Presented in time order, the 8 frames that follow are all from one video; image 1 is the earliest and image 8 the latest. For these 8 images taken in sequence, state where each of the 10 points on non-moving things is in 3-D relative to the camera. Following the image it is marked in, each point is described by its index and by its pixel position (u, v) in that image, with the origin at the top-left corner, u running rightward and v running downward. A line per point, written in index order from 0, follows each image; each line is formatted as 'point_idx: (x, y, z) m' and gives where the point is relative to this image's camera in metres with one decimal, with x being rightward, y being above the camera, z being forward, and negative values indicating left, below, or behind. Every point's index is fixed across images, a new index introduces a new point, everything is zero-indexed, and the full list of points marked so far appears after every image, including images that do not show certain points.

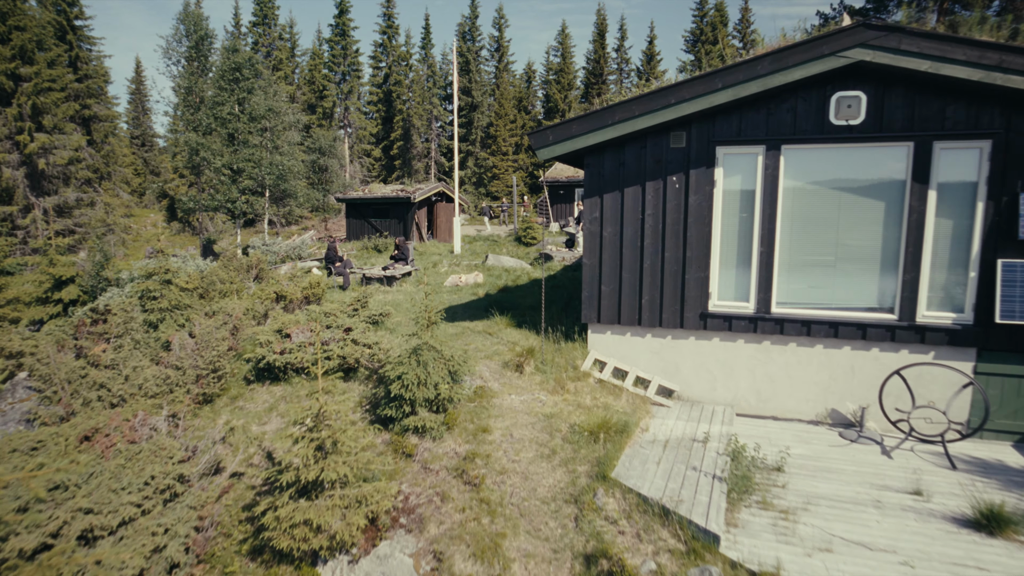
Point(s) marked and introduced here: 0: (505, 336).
0: (-0.1, -0.7, +10.6) m
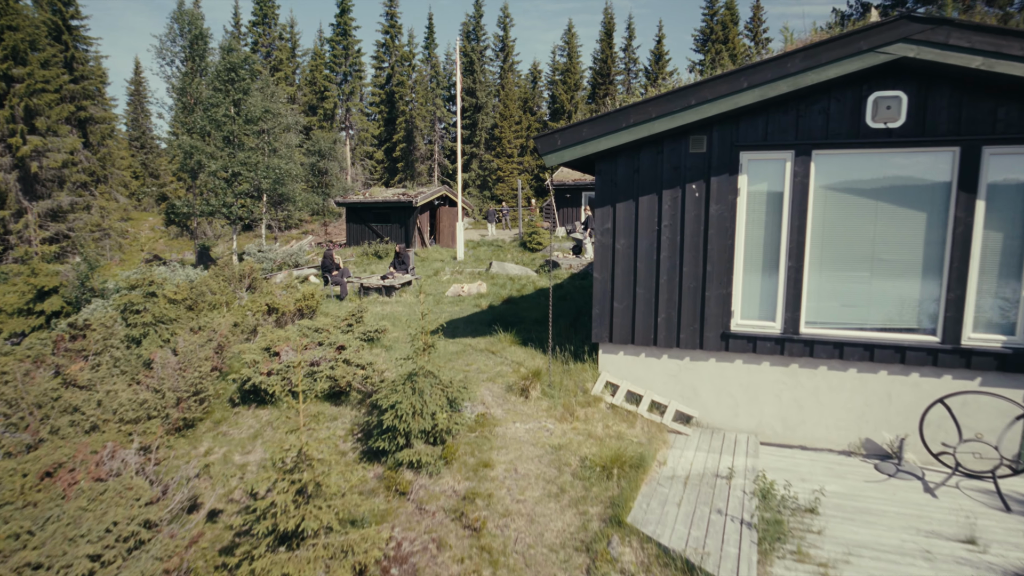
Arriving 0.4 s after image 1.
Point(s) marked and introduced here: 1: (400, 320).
0: (0.0, -0.9, +9.8) m
1: (-1.9, -0.6, +12.3) m
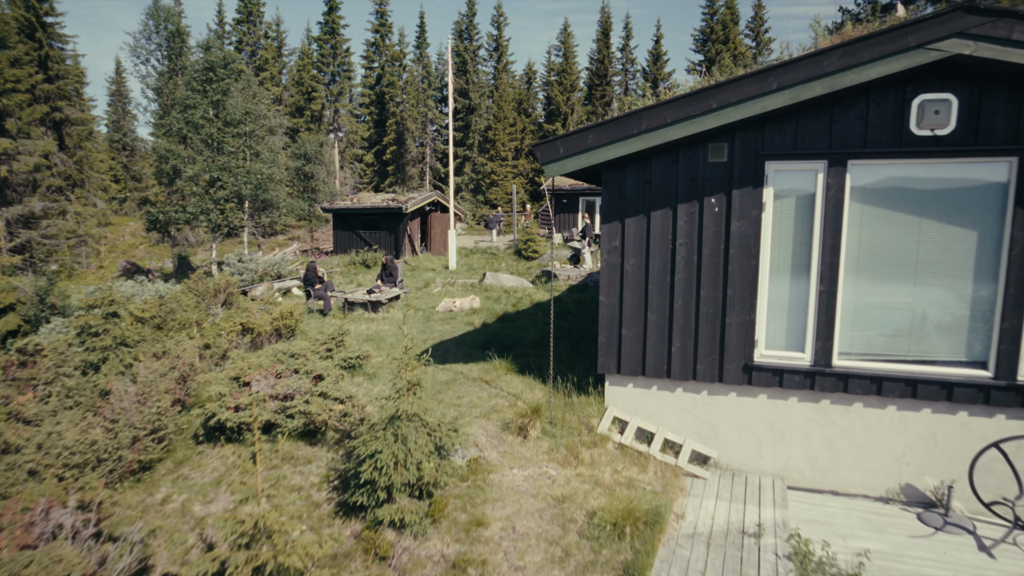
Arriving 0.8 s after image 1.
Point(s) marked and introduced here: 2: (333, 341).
0: (-0.1, -1.2, +8.8) m
1: (-2.0, -0.8, +11.3) m
2: (-2.5, -0.7, +9.9) m
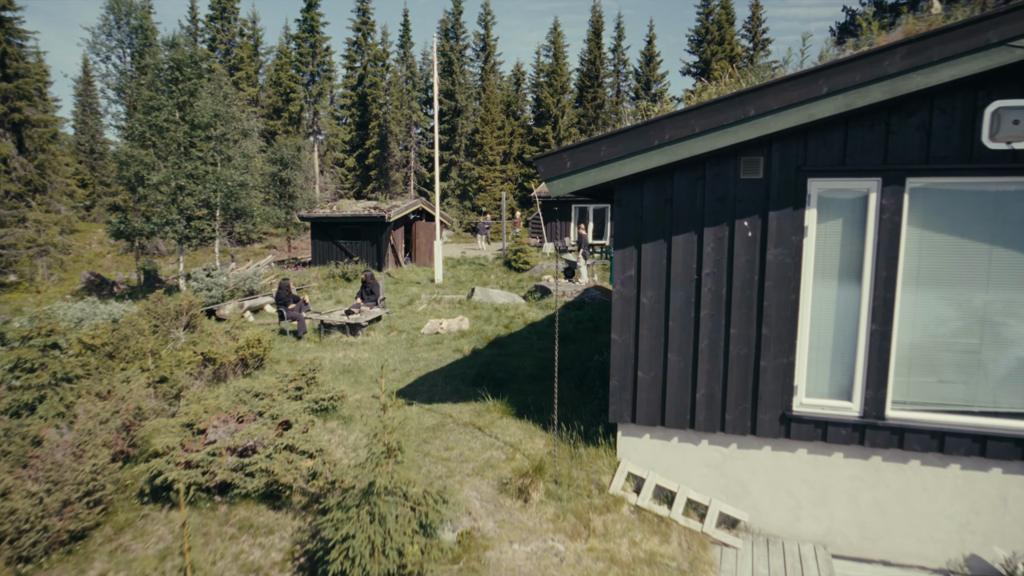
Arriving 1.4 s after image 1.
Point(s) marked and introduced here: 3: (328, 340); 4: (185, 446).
0: (-0.1, -1.6, +7.7) m
1: (-2.1, -1.2, +10.1) m
2: (-2.5, -1.1, +8.7) m
3: (-3.2, -0.9, +12.4) m
4: (-3.4, -1.6, +7.3) m
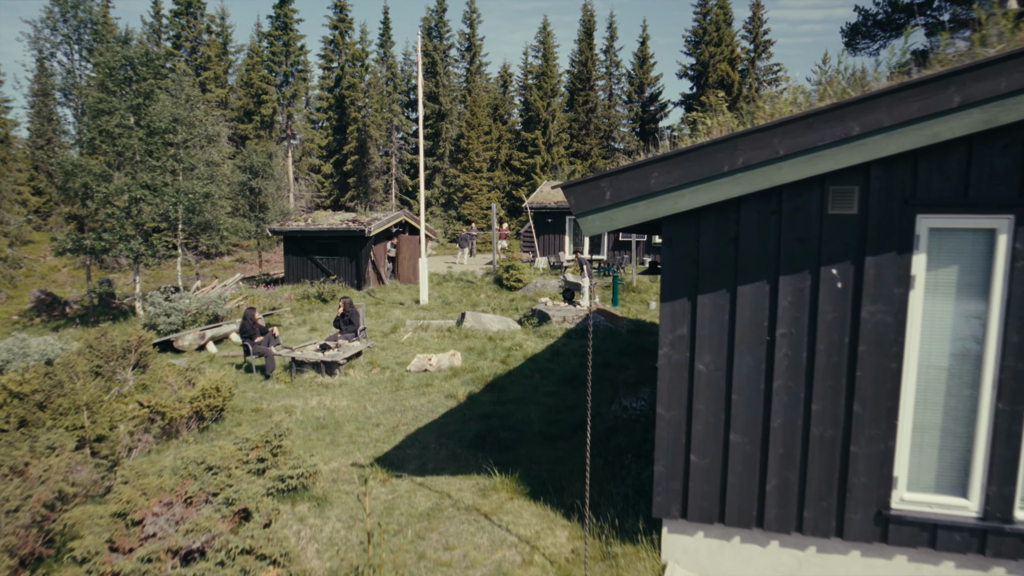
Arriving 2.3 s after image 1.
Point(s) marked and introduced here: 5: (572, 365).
0: (0.0, -2.0, +6.2) m
1: (-2.0, -1.7, +8.6) m
2: (-2.4, -1.6, +7.2) m
3: (-3.2, -1.4, +10.8) m
4: (-3.2, -2.1, +5.7) m
5: (+0.9, -1.2, +11.2) m
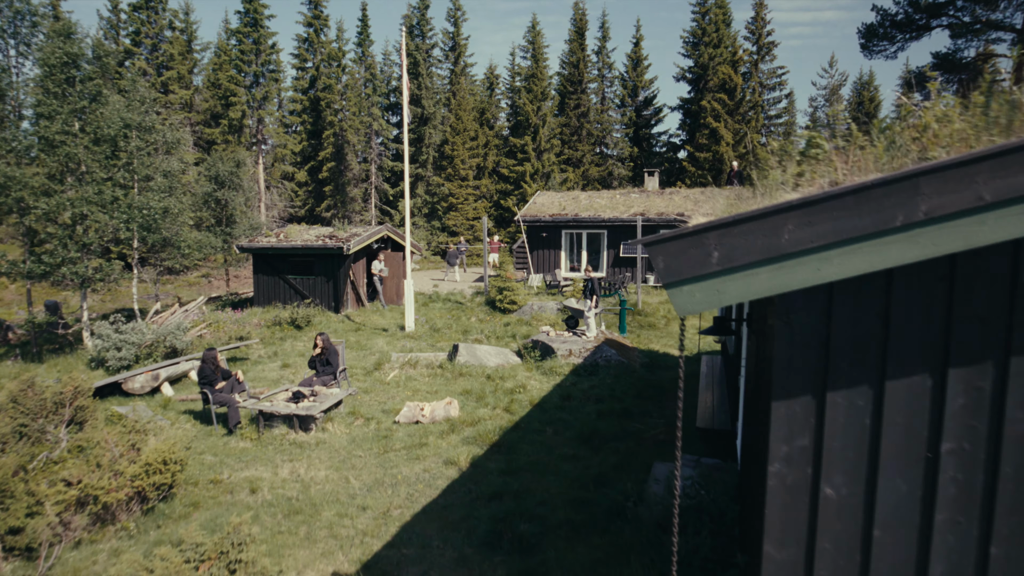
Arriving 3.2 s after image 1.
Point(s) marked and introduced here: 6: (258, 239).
0: (+0.3, -2.5, +4.6) m
1: (-1.9, -2.2, +6.9) m
2: (-2.2, -2.1, +5.5) m
3: (-3.1, -1.9, +9.1) m
4: (-2.9, -2.6, +4.0) m
5: (+1.0, -1.7, +9.6) m
6: (-6.2, +1.2, +17.4) m
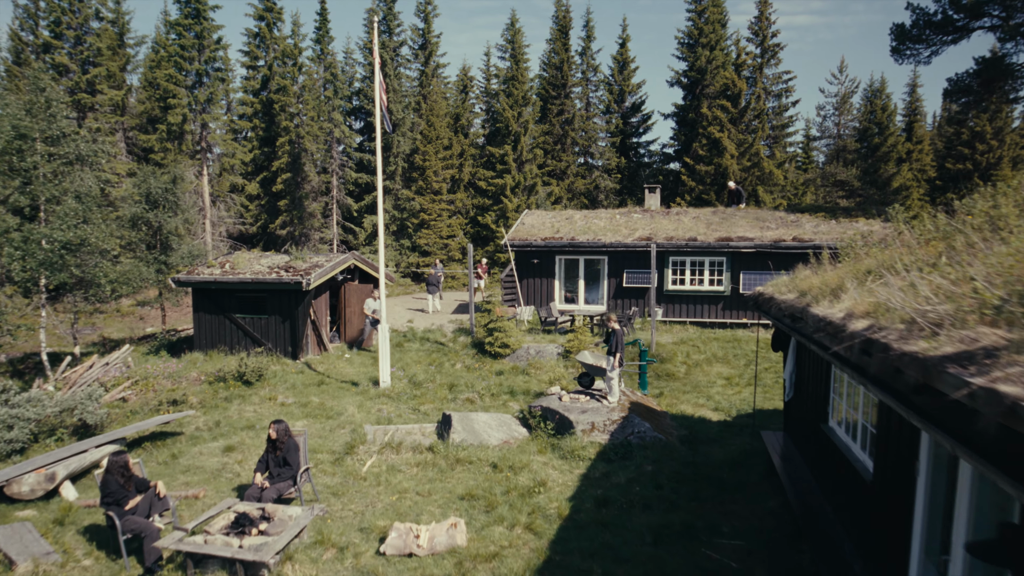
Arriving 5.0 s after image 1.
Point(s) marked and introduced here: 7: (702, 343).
0: (+0.8, -3.3, +2.1) m
1: (-1.4, -3.0, +4.3) m
2: (-1.7, -2.9, +2.8) m
3: (-2.8, -2.7, +6.4) m
4: (-2.3, -3.4, +1.3) m
5: (+1.3, -2.4, +7.1) m
6: (-6.4, +0.4, +14.5) m
7: (+4.0, -1.2, +15.2) m
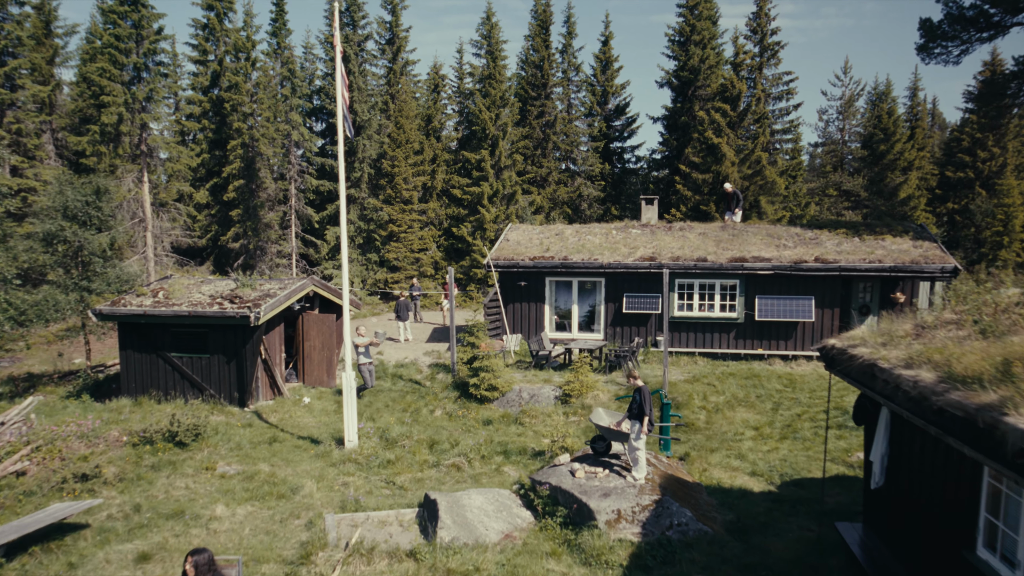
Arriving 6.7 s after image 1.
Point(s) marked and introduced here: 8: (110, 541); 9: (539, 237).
0: (+1.3, -3.9, 0.0) m
1: (-1.1, -3.5, +2.1) m
2: (-1.3, -3.4, +0.6) m
3: (-2.6, -3.3, +4.1) m
4: (-1.9, -3.9, -0.9) m
5: (+1.5, -3.0, +5.0) m
6: (-6.6, -0.2, +12.1) m
7: (+3.8, -1.7, +13.3) m
8: (-4.4, -2.8, +7.9) m
9: (+0.6, +1.2, +16.2) m
